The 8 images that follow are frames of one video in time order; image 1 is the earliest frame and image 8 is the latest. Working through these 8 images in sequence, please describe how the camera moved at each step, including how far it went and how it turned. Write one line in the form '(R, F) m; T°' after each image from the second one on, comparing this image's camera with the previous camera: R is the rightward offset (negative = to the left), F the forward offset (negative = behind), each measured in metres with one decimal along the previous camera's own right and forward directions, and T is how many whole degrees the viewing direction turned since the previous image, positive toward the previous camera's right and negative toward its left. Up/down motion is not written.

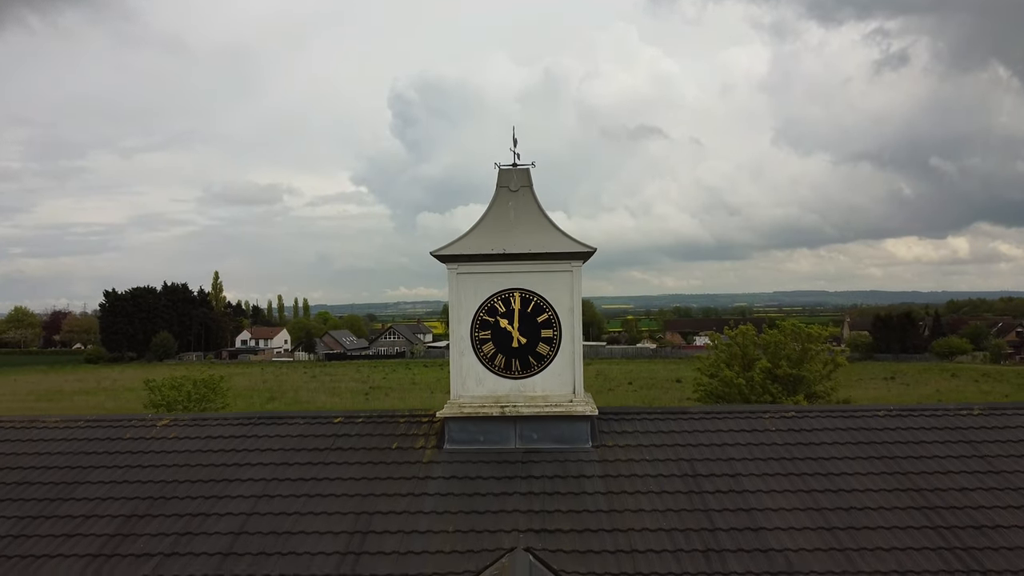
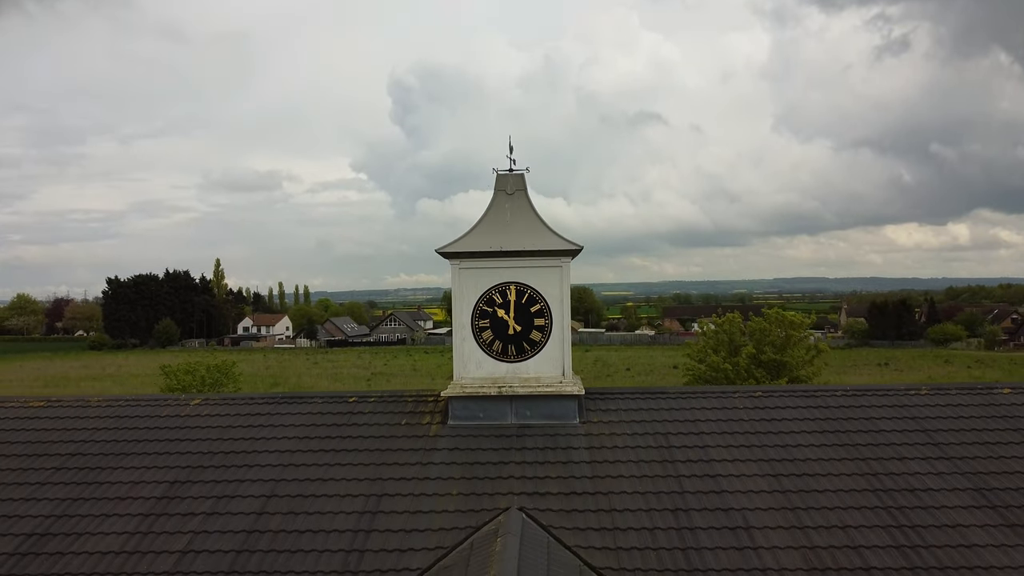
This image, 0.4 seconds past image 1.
(0.0, -0.9) m; 0°
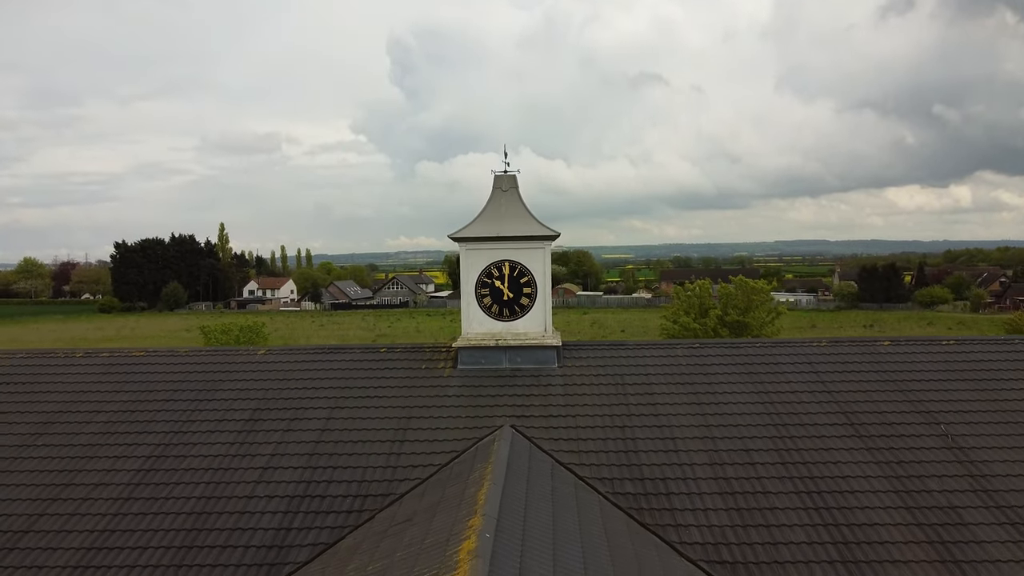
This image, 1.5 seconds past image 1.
(+0.1, -2.4) m; 0°
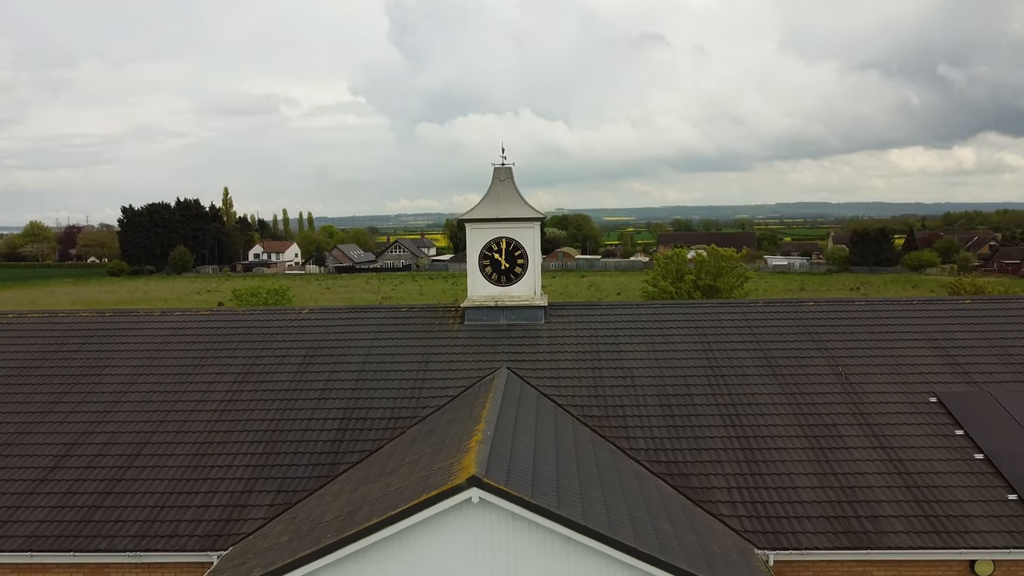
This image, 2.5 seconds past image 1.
(+0.1, -2.5) m; 0°
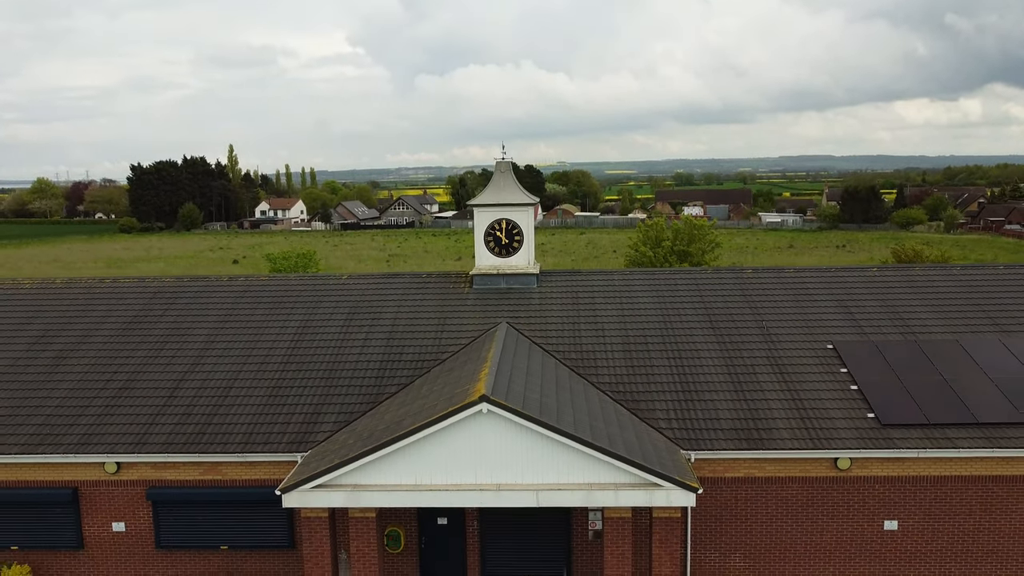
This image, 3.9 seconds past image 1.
(+0.1, -3.3) m; 0°
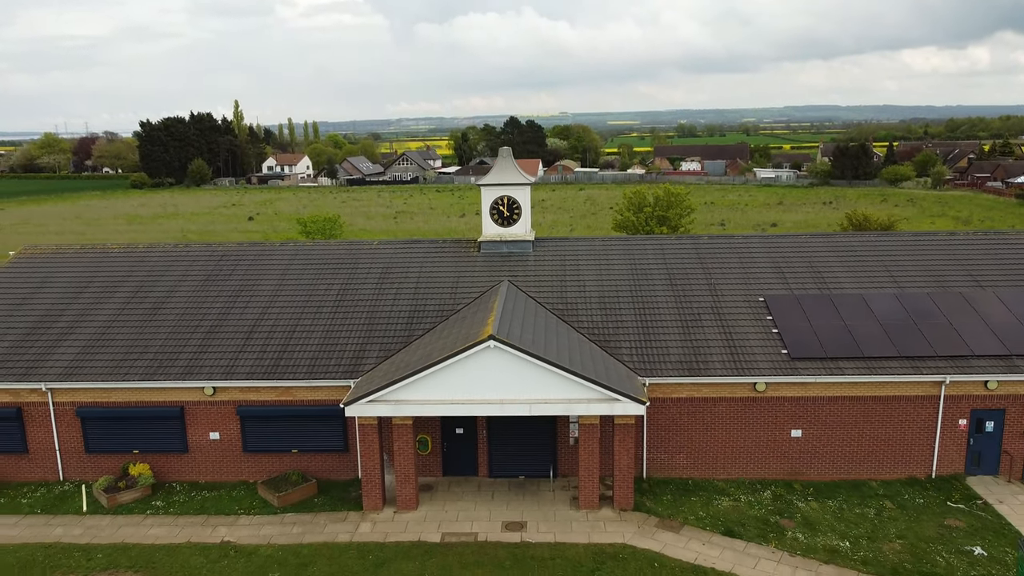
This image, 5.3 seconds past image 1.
(0.0, -3.8) m; 0°
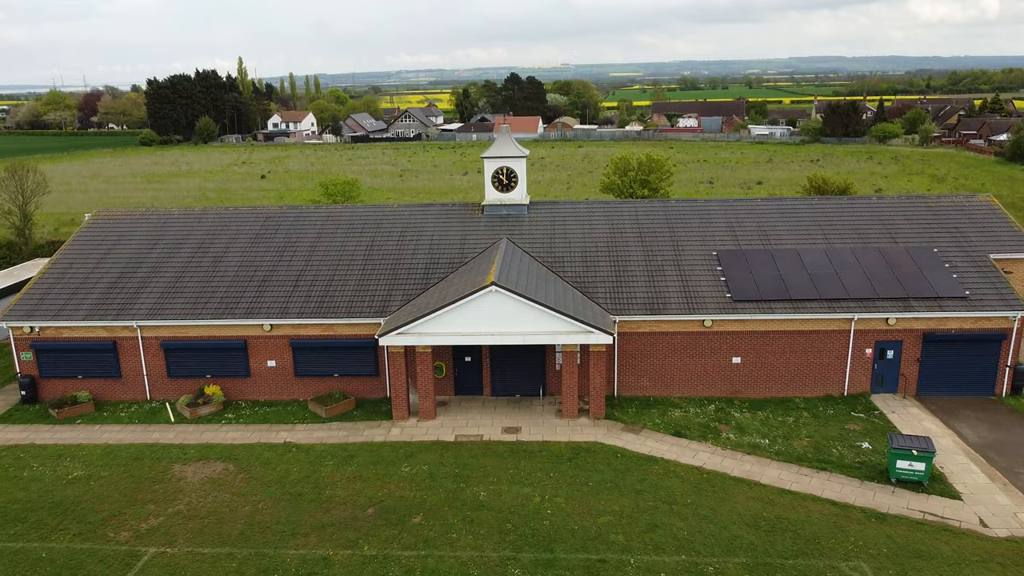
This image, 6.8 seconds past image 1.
(+0.1, -3.9) m; 0°
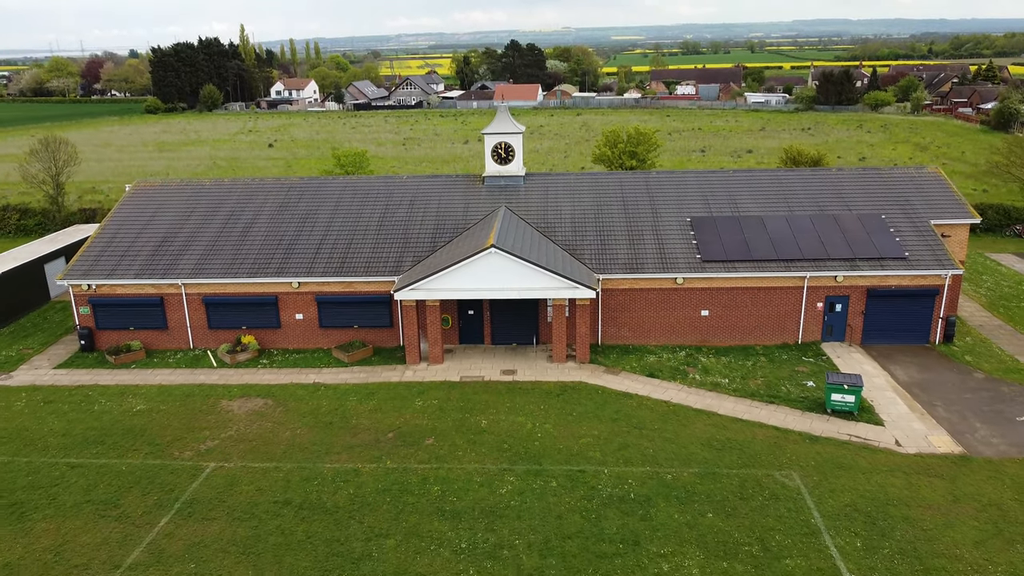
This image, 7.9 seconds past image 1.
(+0.1, -2.9) m; 0°
